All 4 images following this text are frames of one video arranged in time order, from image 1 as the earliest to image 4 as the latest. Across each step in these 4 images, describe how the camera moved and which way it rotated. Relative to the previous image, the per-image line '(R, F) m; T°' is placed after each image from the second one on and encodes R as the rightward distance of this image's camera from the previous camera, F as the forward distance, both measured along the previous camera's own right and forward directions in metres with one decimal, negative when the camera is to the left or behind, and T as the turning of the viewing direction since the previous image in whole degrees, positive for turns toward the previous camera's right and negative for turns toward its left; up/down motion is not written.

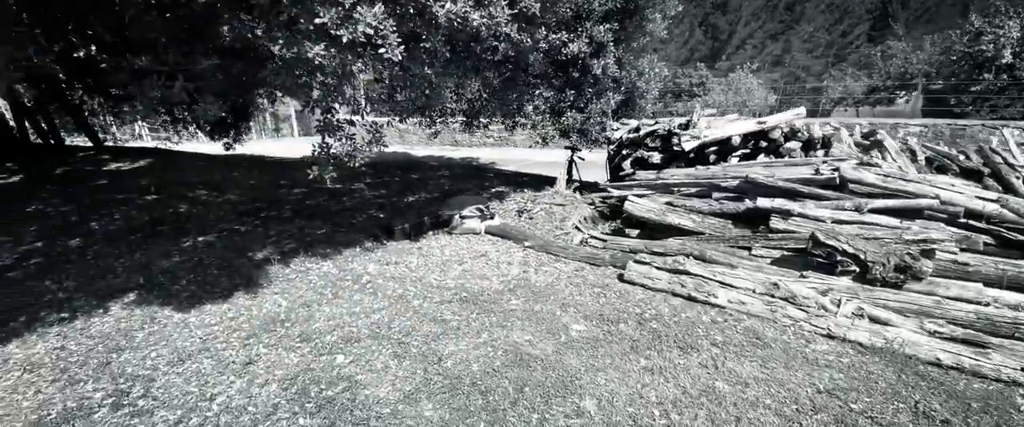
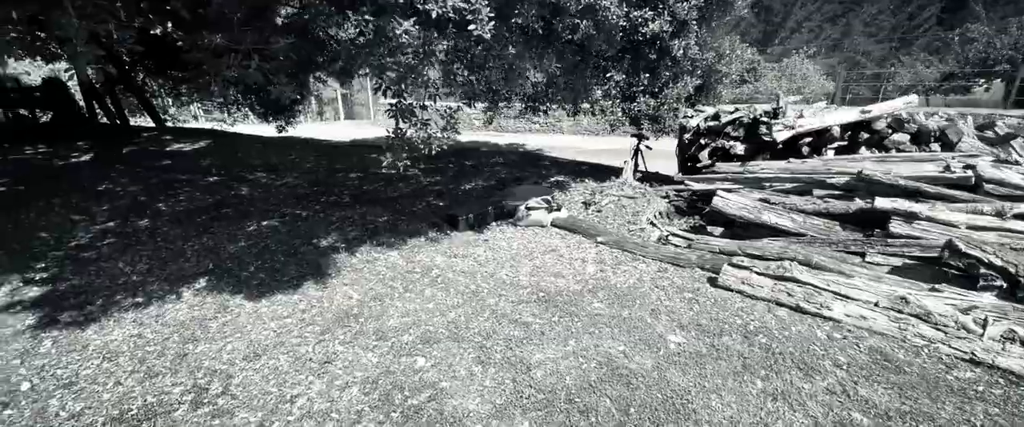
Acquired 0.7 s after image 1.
(-0.3, +0.3) m; -4°
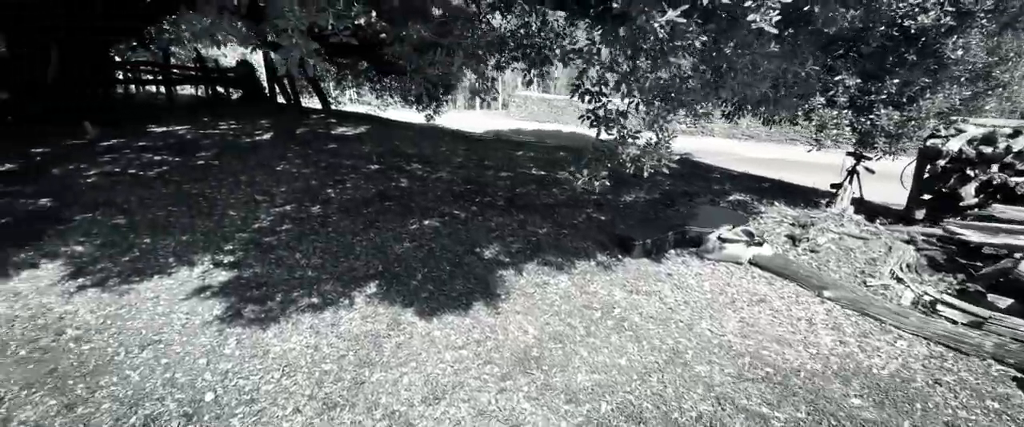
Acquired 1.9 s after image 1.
(-0.6, +0.5) m; -13°
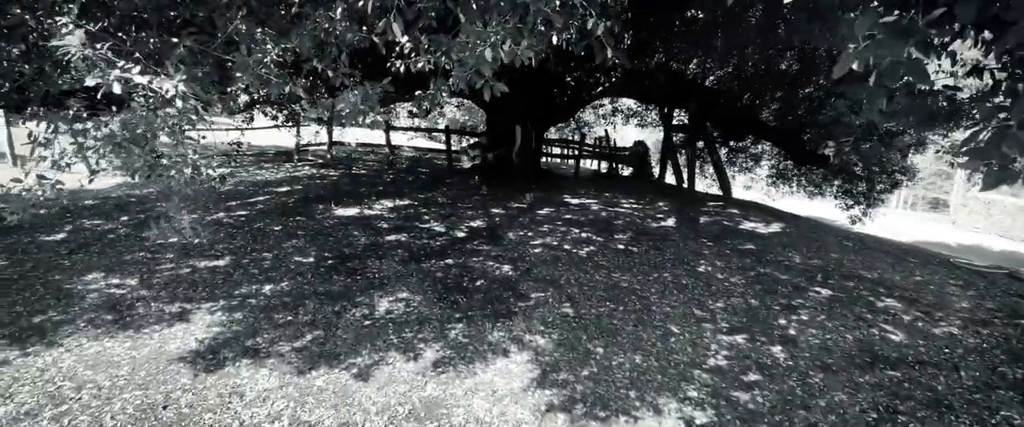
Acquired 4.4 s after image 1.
(-1.4, +0.6) m; -39°
